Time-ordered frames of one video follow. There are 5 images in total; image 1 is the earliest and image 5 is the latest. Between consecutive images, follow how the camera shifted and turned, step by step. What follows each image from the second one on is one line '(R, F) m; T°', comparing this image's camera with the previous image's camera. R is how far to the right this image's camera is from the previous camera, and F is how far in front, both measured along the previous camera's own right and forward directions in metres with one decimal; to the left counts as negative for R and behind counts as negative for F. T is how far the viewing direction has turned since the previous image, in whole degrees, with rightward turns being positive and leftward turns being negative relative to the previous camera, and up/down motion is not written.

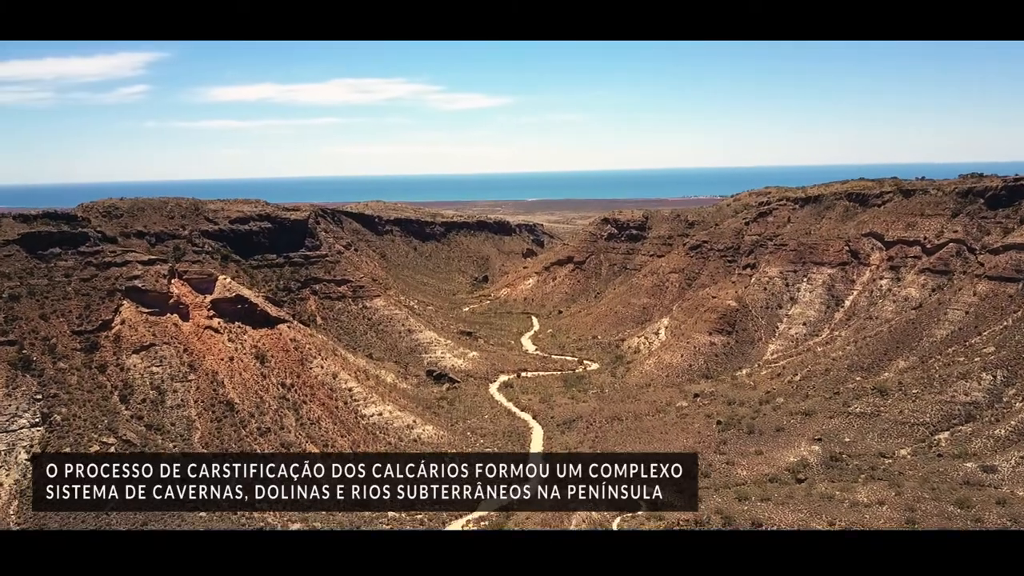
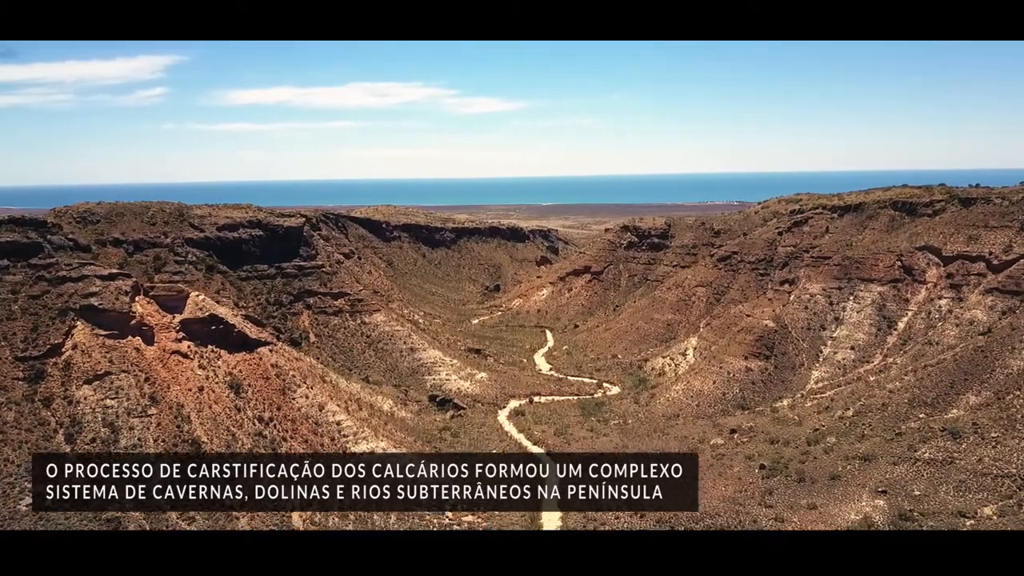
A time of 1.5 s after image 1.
(0.0, +2.8) m; -1°
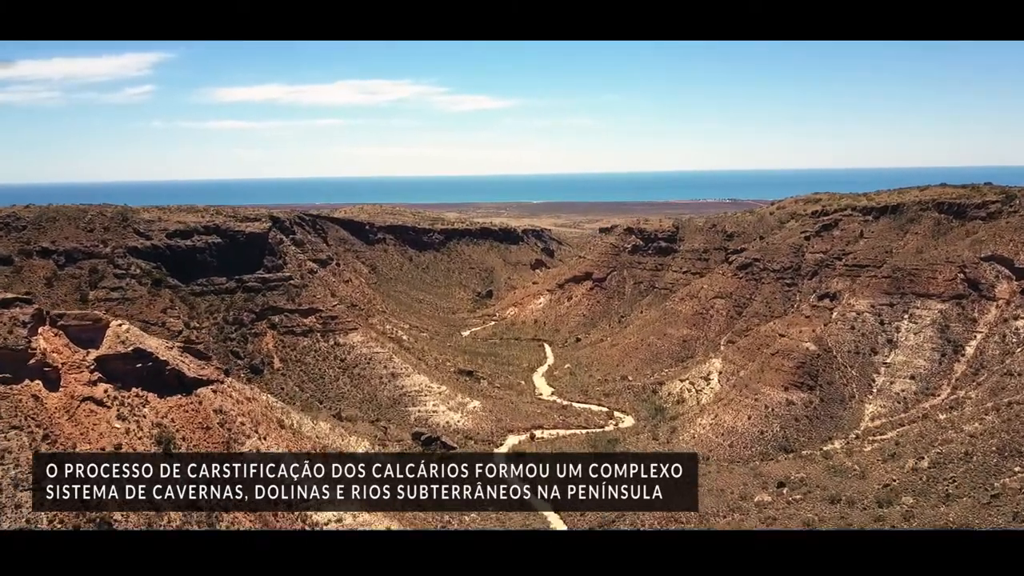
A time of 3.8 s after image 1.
(-0.3, +3.8) m; +1°
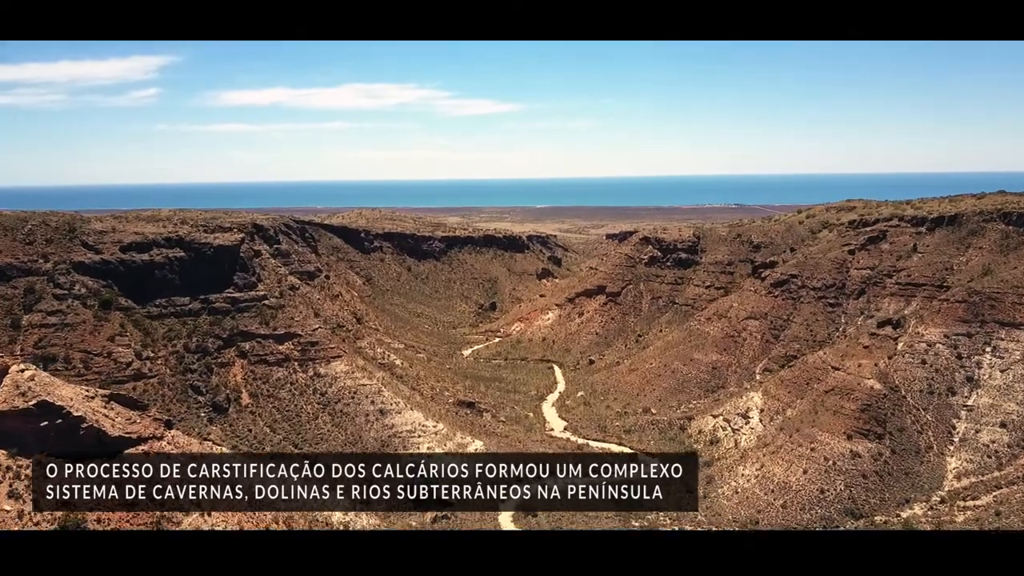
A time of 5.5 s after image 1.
(-0.2, +3.4) m; 0°
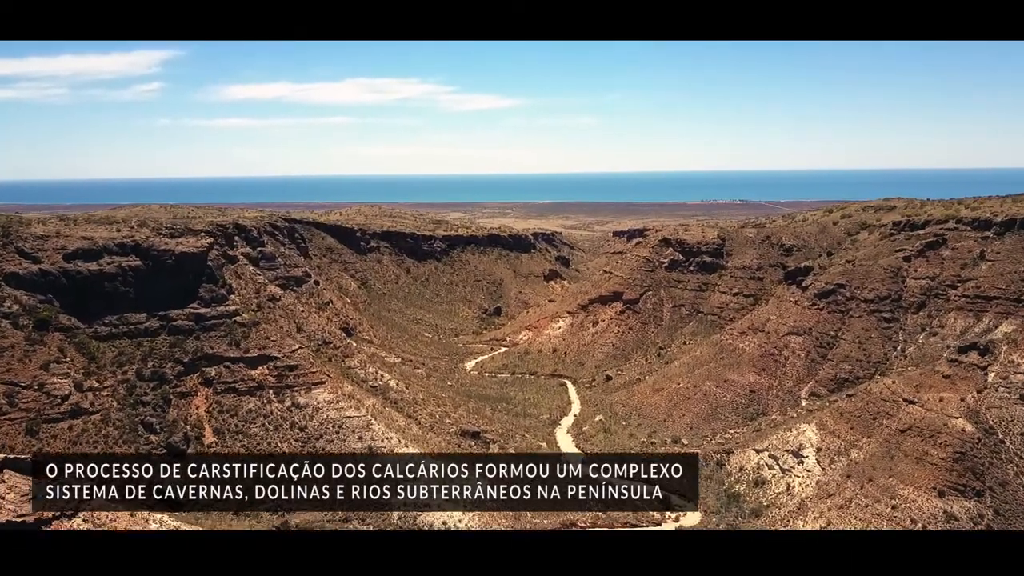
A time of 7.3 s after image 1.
(-0.3, +3.2) m; 0°
